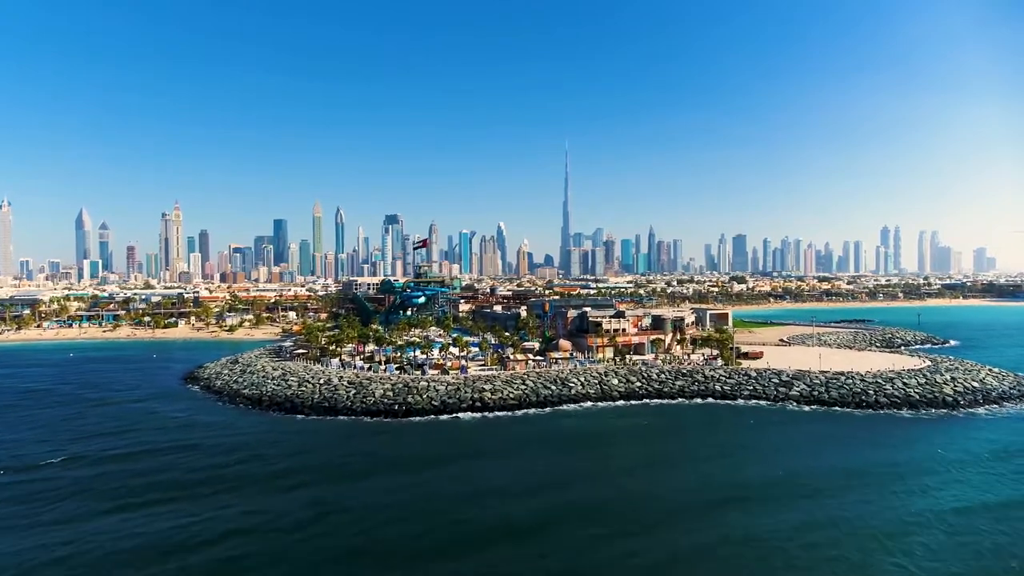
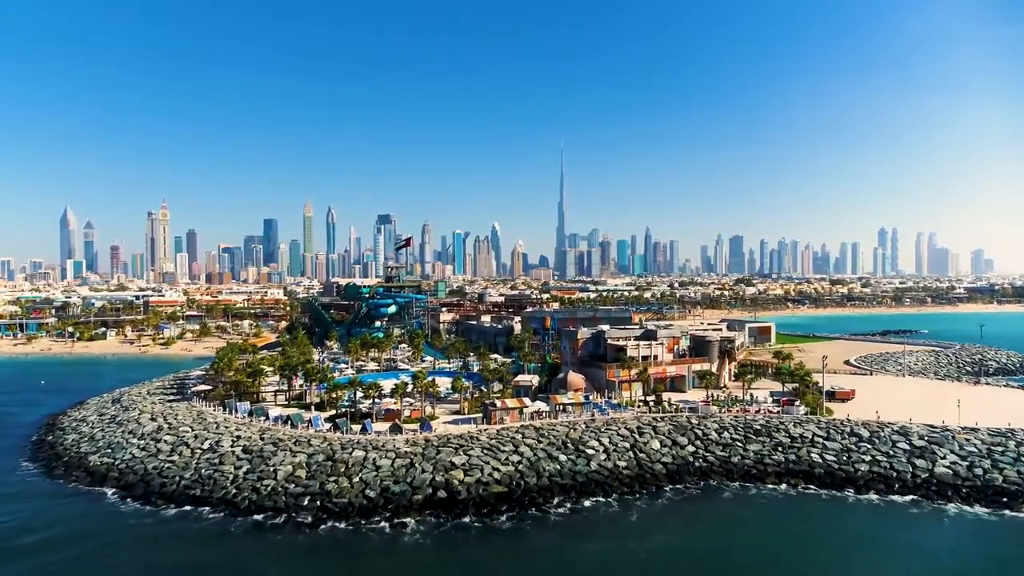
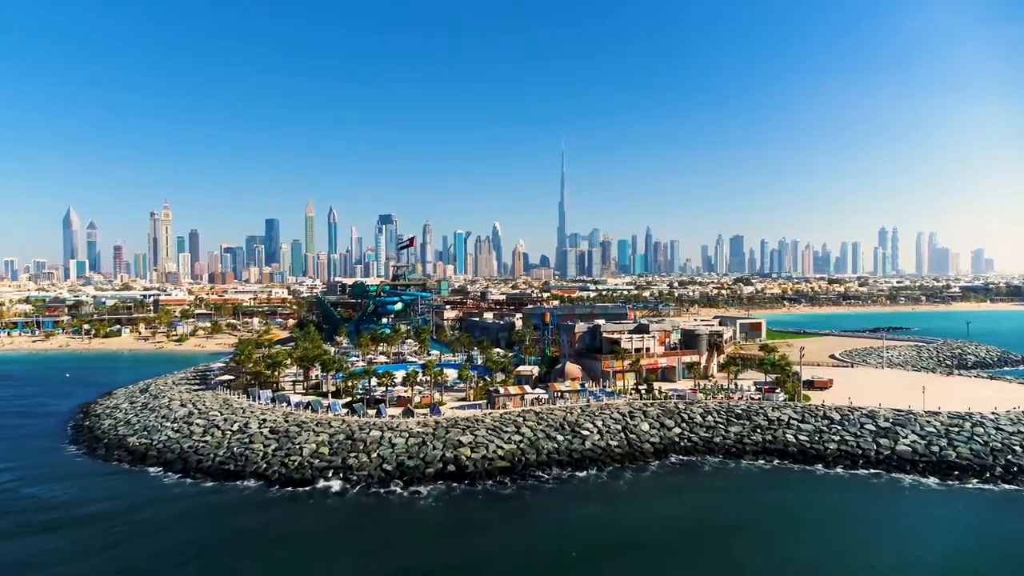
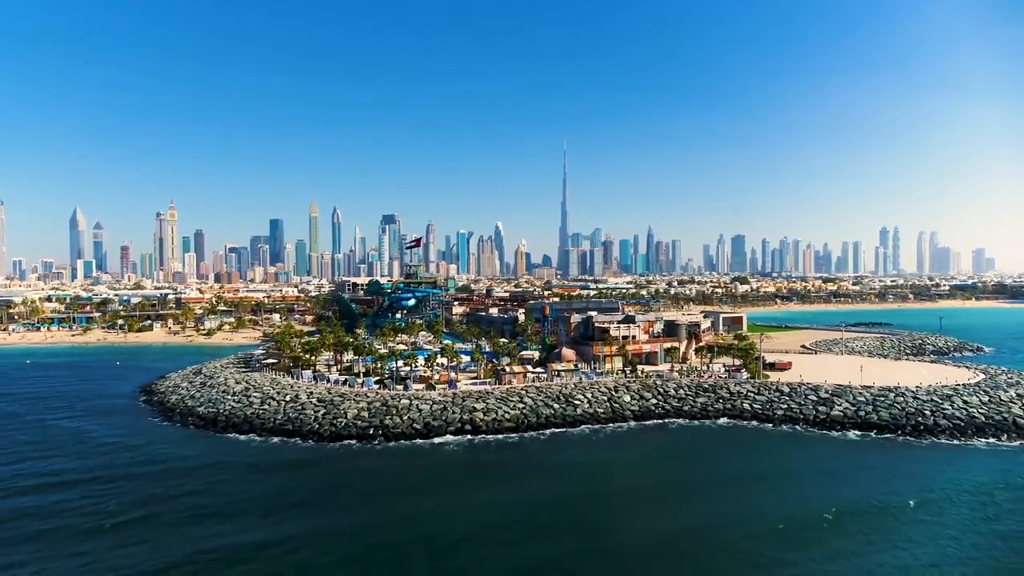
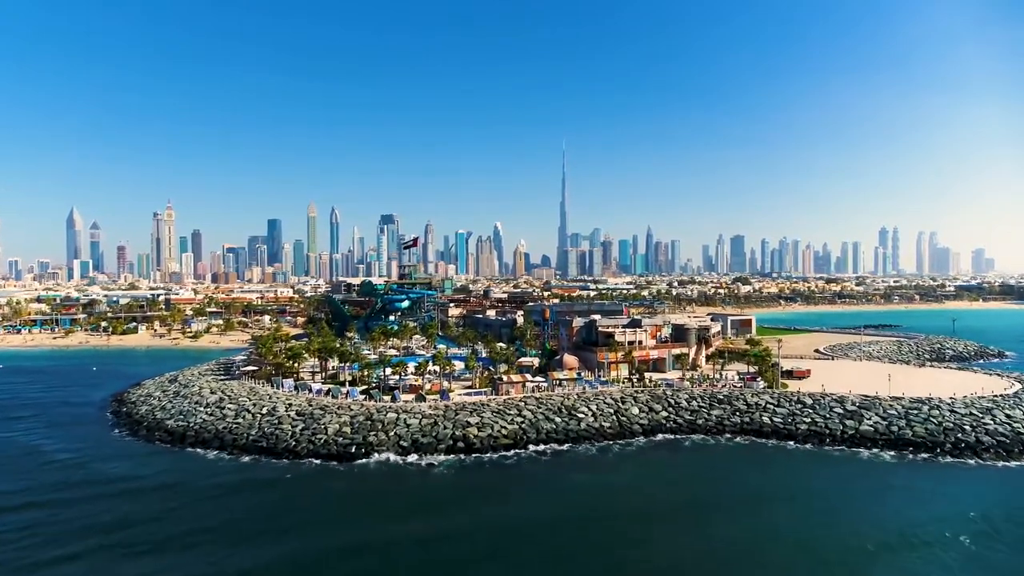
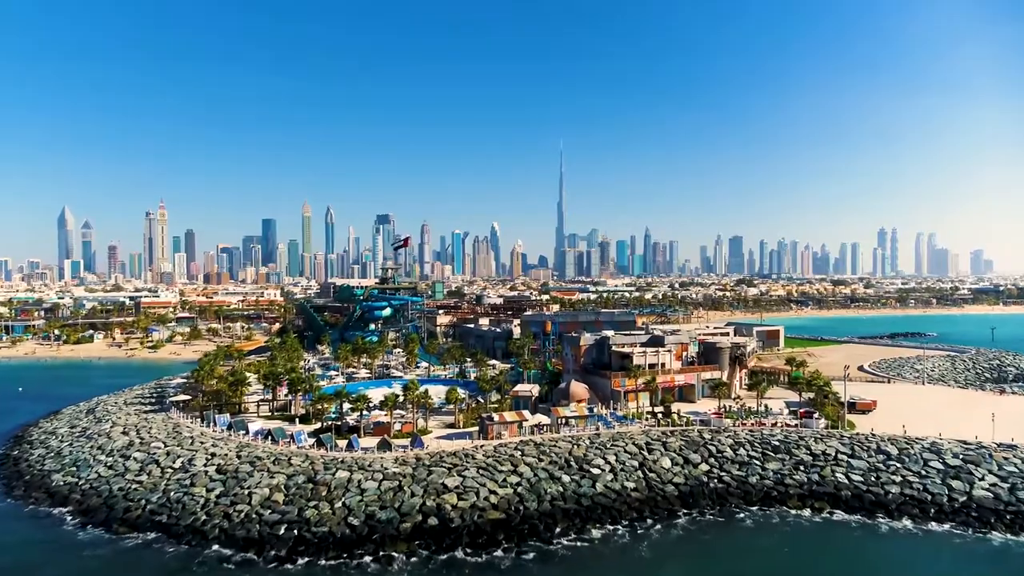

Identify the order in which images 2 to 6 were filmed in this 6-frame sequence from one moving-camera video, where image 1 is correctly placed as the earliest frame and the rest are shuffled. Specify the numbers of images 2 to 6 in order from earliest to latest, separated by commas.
4, 5, 3, 2, 6
